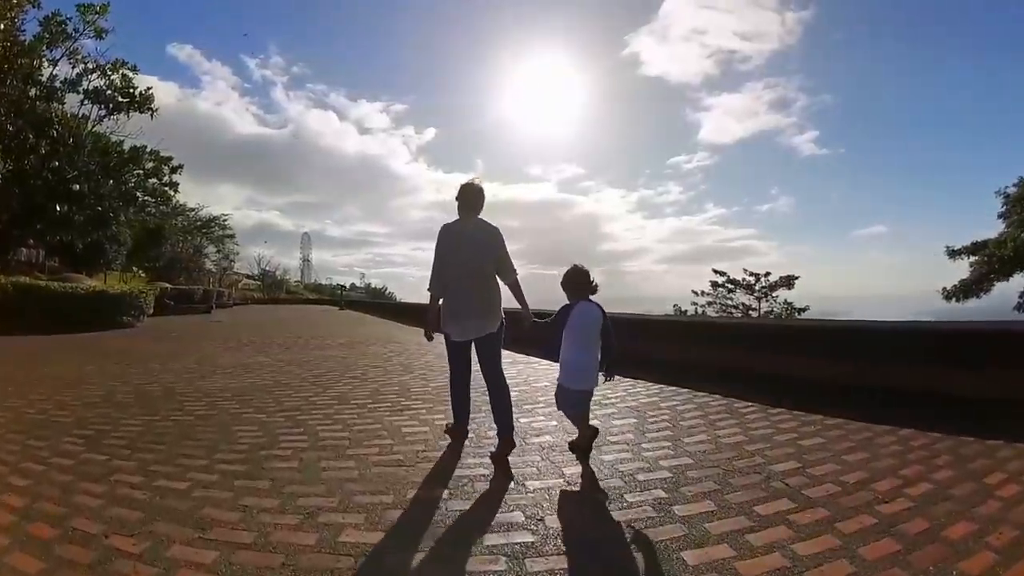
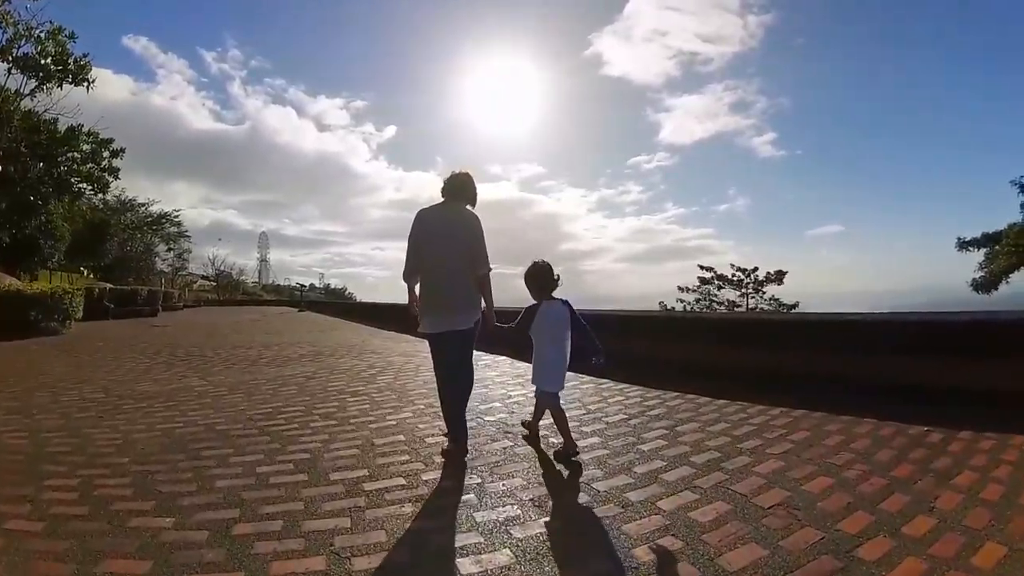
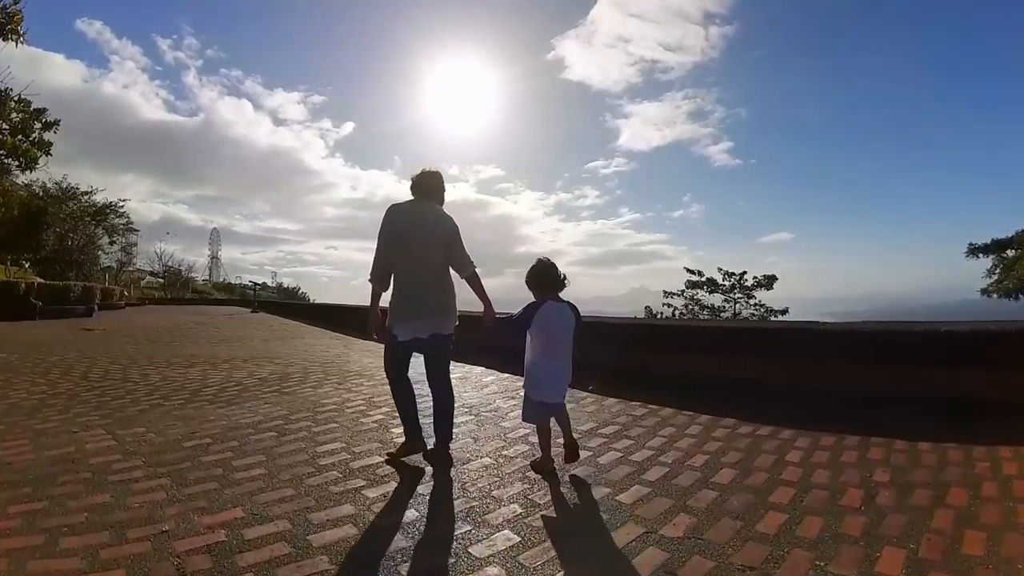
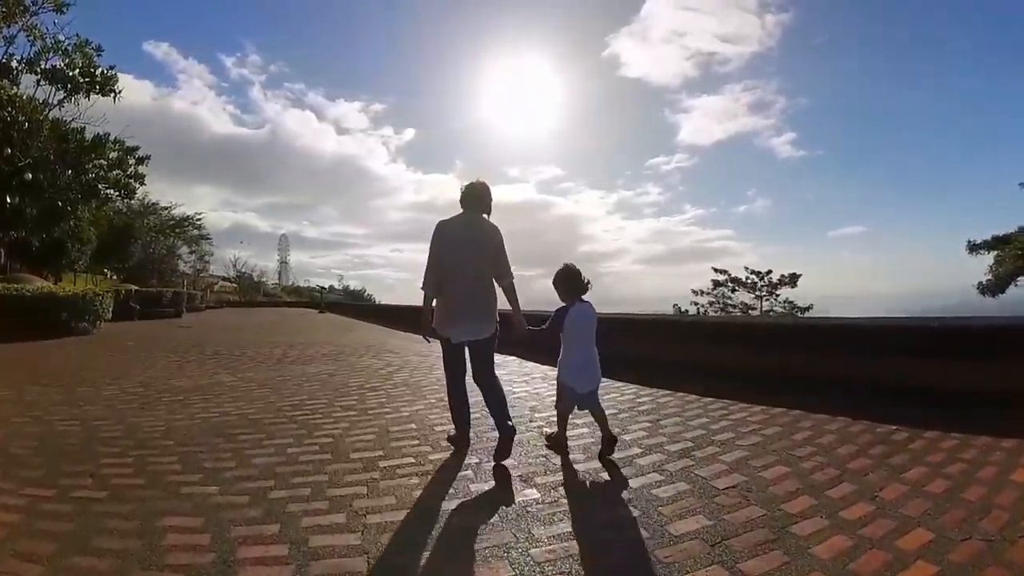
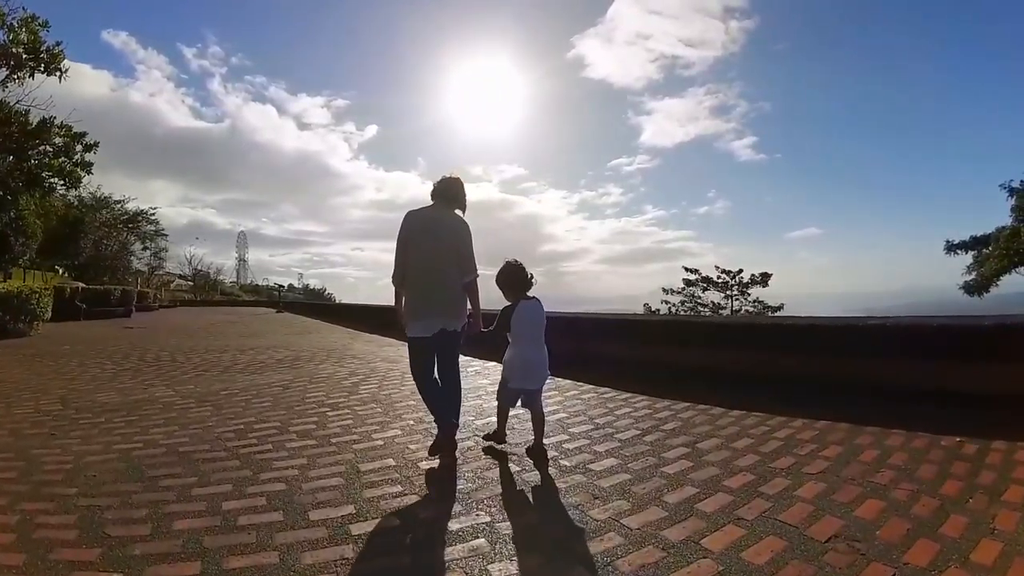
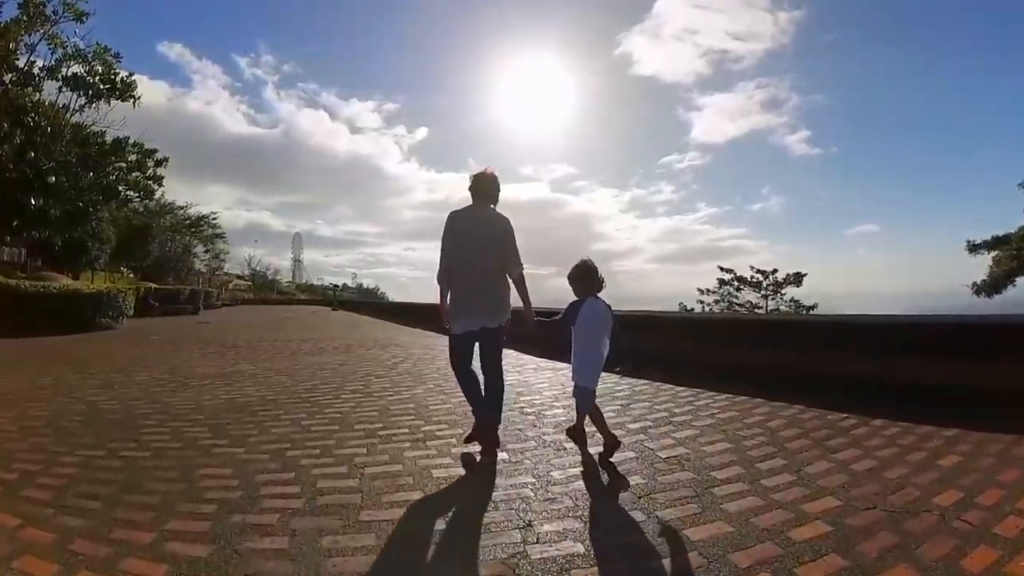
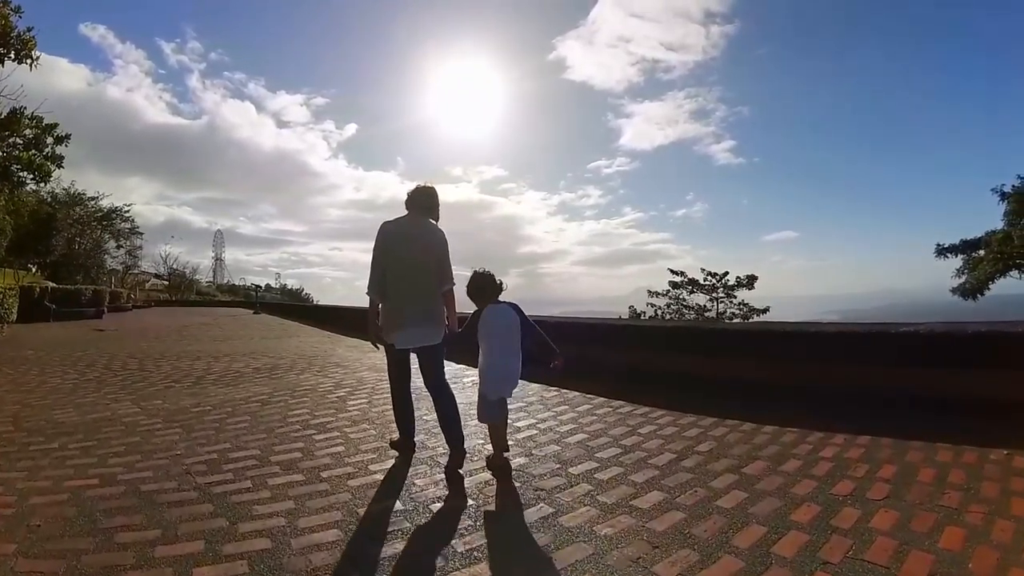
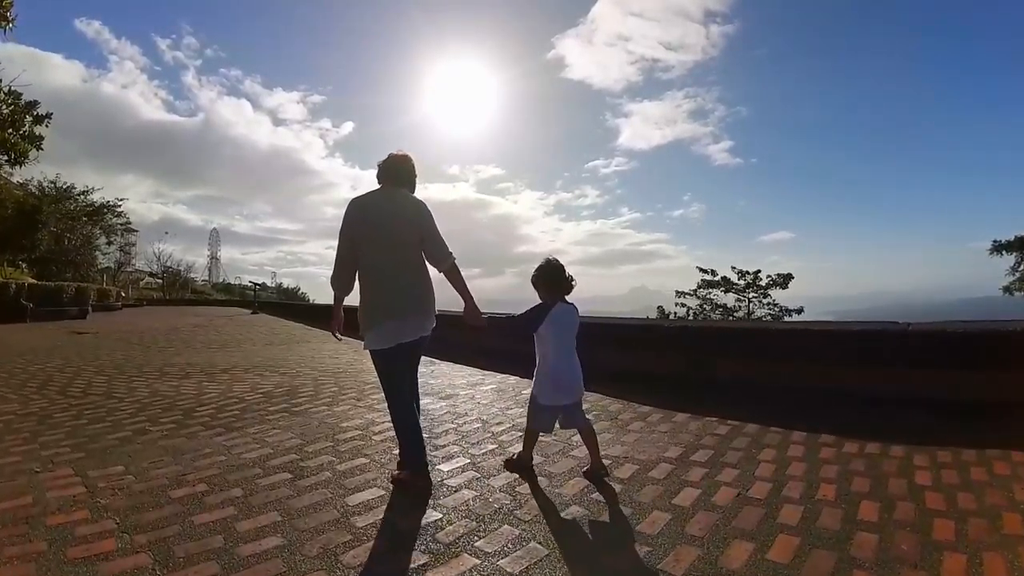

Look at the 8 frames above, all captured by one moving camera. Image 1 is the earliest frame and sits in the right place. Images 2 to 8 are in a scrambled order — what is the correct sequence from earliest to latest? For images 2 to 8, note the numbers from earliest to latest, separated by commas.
6, 4, 2, 5, 7, 3, 8
